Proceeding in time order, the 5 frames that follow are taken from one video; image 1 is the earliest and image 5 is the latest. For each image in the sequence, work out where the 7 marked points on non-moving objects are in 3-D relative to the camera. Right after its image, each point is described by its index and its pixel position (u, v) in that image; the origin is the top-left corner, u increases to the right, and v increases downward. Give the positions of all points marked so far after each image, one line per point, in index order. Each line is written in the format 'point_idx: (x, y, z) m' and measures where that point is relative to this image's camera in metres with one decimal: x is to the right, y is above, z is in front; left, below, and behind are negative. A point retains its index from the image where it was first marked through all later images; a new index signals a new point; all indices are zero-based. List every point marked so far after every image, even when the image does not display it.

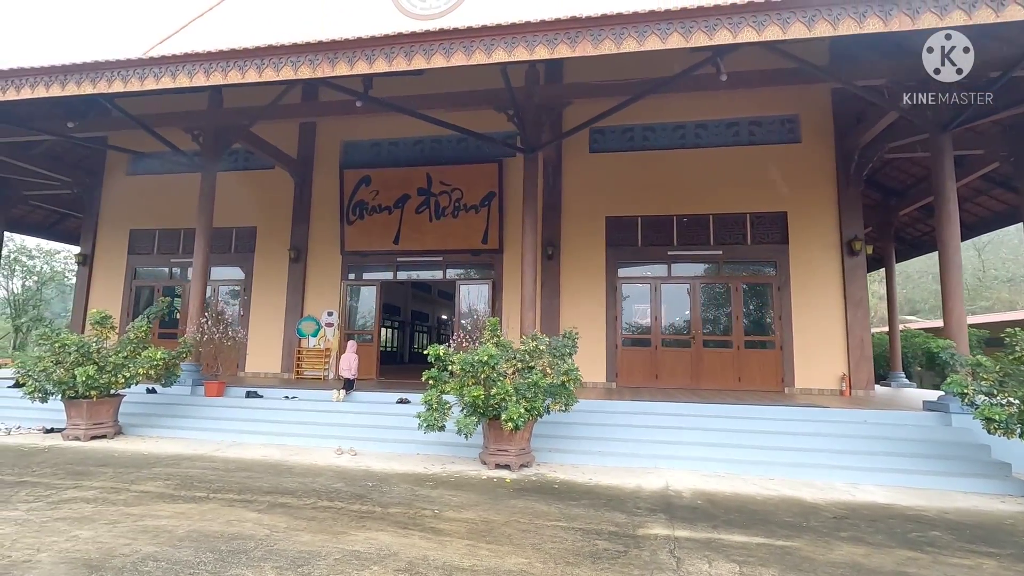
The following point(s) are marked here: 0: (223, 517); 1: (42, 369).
0: (-2.0, -1.6, +3.6) m
1: (-5.2, -0.9, +5.9) m
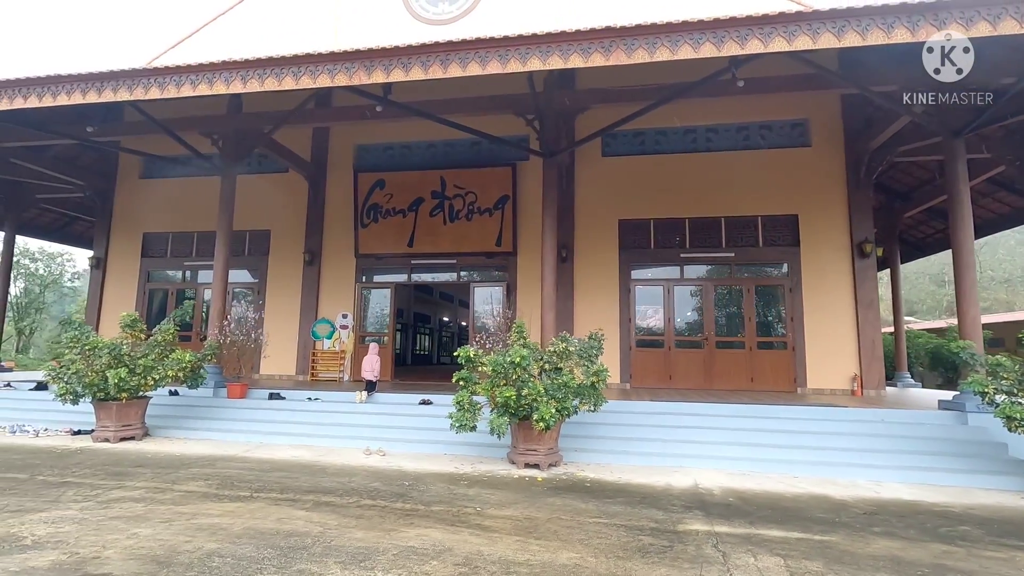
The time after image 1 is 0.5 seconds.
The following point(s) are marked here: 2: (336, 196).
0: (-1.7, -1.6, +3.7) m
1: (-4.9, -0.9, +6.0) m
2: (-3.6, +1.8, +10.7) m
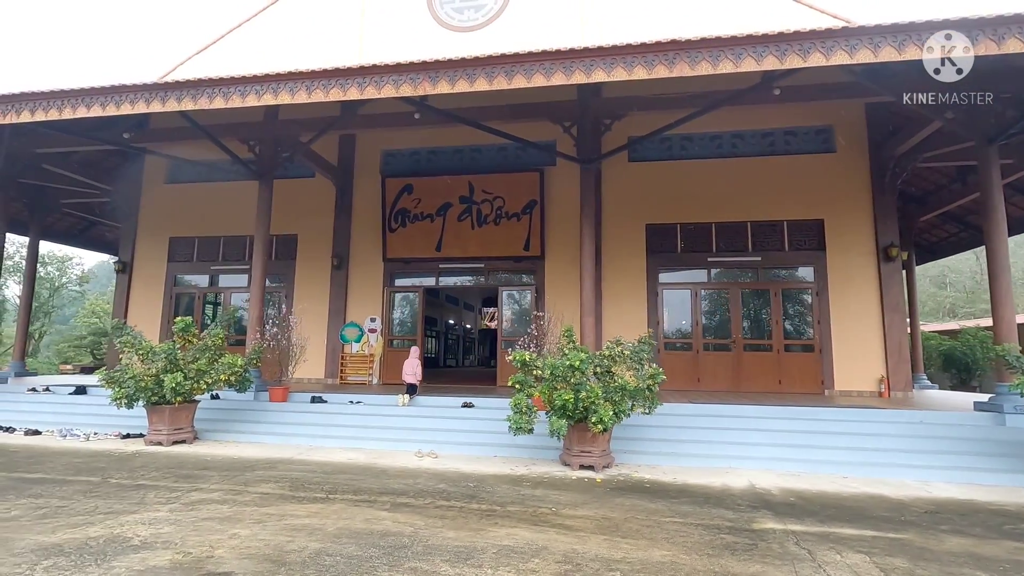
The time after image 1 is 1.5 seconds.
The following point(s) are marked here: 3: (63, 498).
0: (-1.1, -1.6, +3.8) m
1: (-4.3, -1.0, +6.0) m
2: (-3.0, +1.8, +10.8) m
3: (-3.5, -1.6, +4.1) m
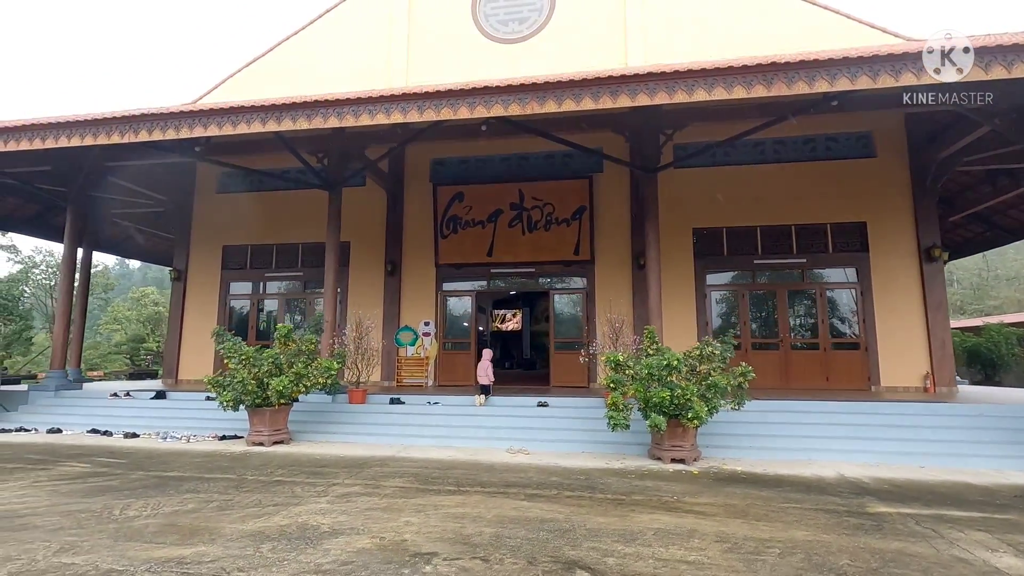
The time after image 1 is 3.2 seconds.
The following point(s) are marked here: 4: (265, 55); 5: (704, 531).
0: (-0.1, -1.7, +4.2) m
1: (-3.3, -1.1, +6.4) m
2: (-2.1, +1.7, +11.2) m
3: (-2.4, -1.7, +4.5) m
4: (-5.9, +5.5, +12.6) m
5: (+1.3, -1.6, +3.6) m
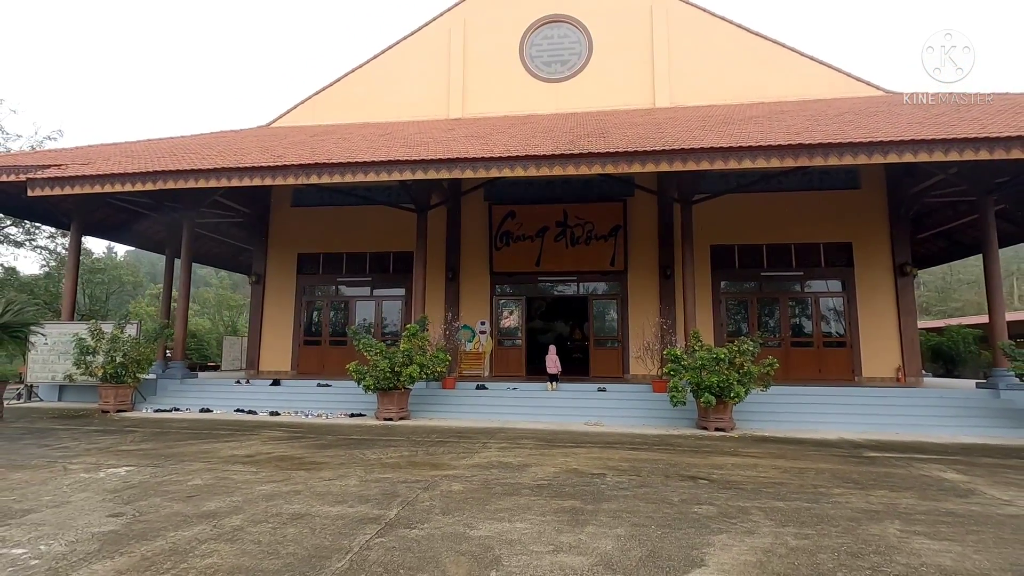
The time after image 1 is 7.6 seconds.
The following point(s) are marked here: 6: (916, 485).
0: (+1.2, -1.9, +6.0) m
1: (-2.1, -1.2, +8.1) m
2: (-1.0, +1.5, +12.9) m
3: (-1.2, -1.9, +6.2) m
4: (-4.8, +5.5, +14.2) m
5: (+2.6, -1.8, +5.5) m
6: (+3.6, -1.8, +4.8) m
